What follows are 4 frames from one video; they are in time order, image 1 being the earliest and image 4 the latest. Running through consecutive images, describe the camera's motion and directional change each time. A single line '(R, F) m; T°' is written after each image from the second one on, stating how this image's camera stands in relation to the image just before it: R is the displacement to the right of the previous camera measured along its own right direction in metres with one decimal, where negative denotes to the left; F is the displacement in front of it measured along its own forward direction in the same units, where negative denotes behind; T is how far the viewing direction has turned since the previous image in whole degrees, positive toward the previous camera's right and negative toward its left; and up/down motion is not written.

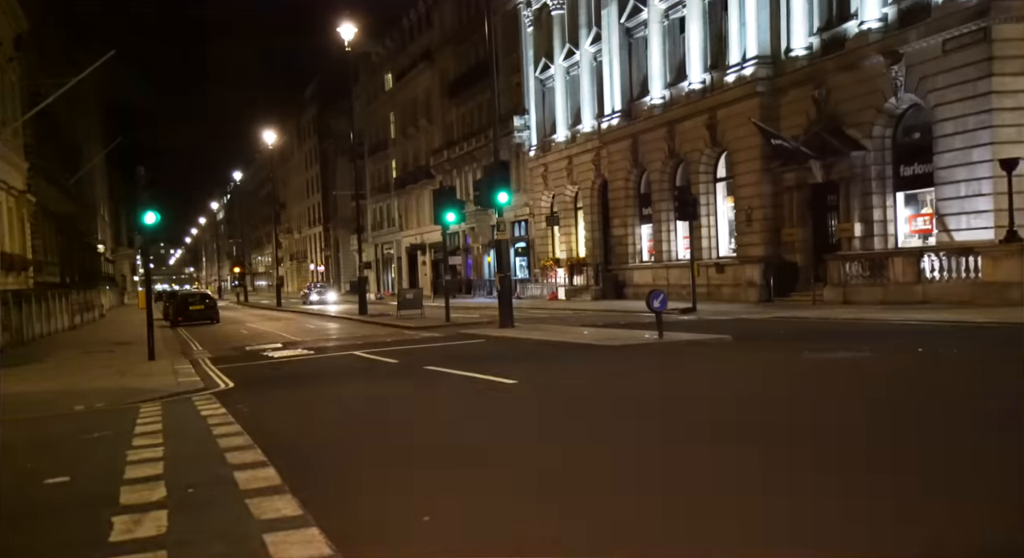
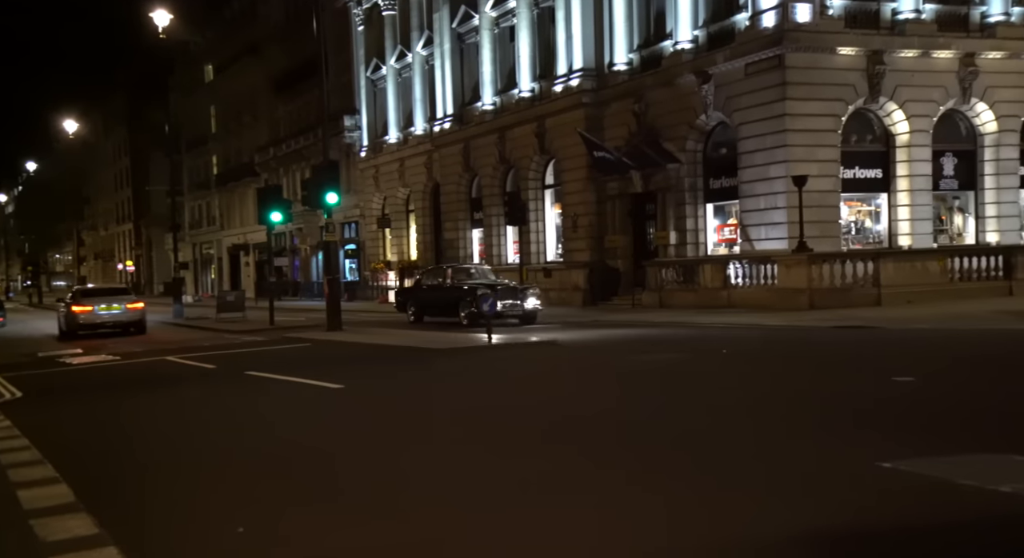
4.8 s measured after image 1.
(-1.9, +0.2) m; +14°
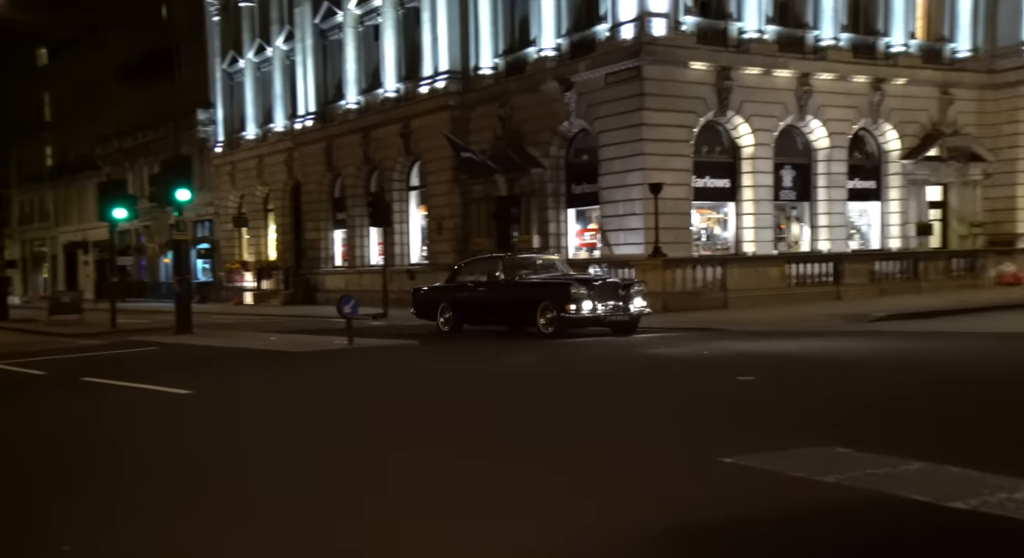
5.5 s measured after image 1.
(-1.0, +0.3) m; +10°
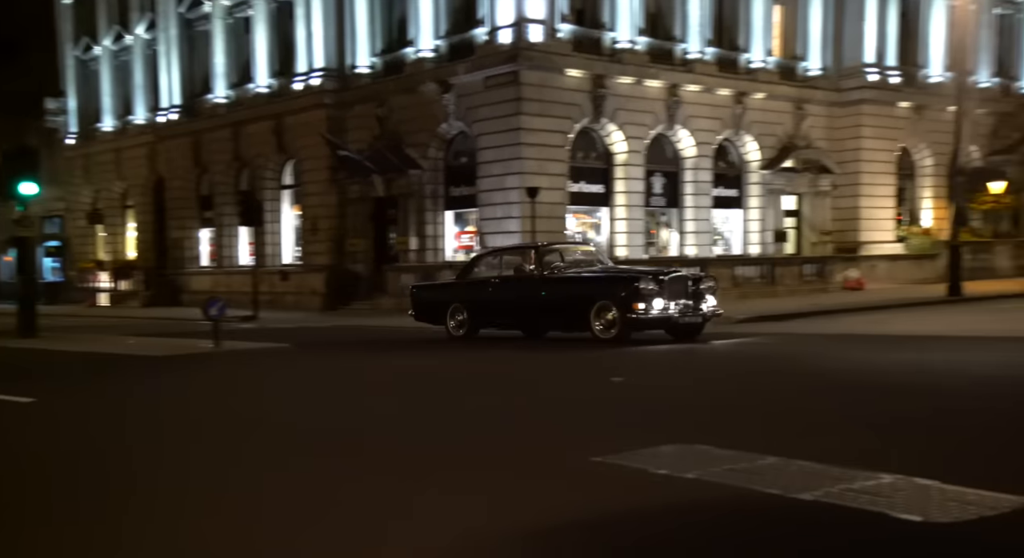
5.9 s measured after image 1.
(-0.5, +0.3) m; +8°
